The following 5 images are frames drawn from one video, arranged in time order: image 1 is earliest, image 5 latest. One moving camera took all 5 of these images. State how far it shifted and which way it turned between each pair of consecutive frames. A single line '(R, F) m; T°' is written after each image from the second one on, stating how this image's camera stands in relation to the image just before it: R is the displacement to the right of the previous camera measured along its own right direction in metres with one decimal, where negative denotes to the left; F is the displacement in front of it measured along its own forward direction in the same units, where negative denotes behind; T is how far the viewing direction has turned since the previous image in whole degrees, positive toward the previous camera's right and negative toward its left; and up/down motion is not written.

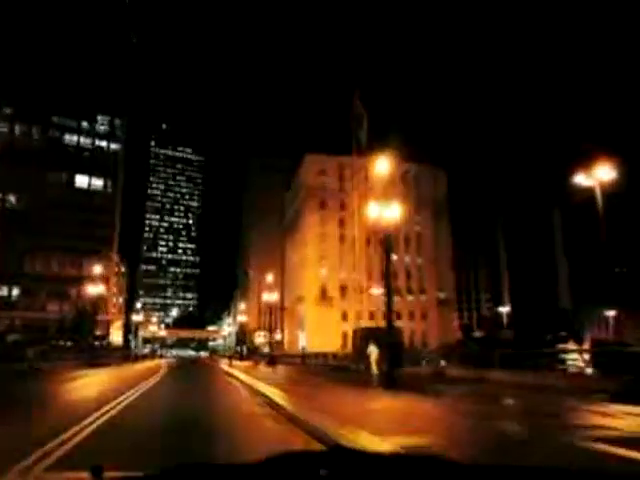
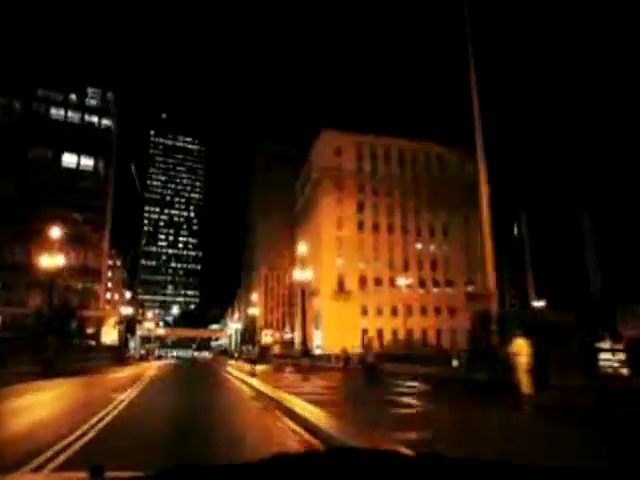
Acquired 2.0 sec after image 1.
(-0.4, +2.7) m; 0°
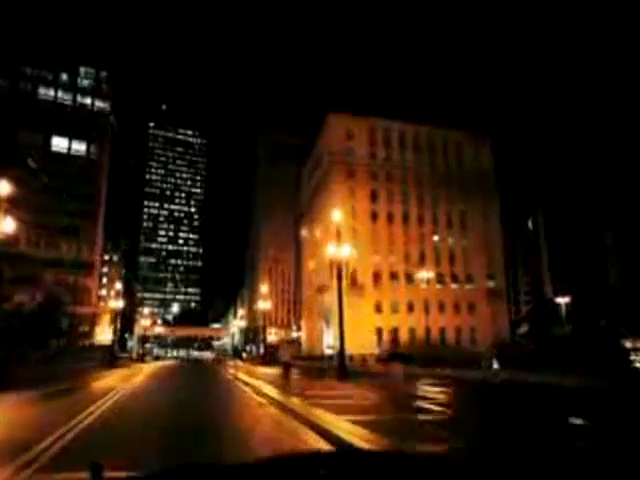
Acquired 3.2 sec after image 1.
(-0.3, +1.6) m; 0°
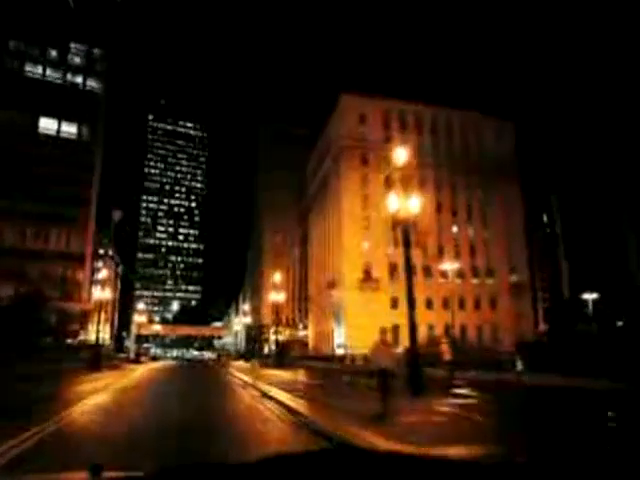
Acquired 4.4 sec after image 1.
(-0.3, +1.6) m; 0°
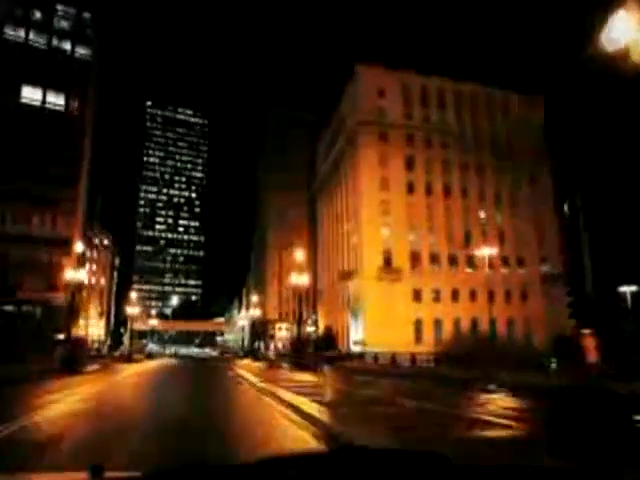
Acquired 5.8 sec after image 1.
(-0.3, +1.9) m; 0°
